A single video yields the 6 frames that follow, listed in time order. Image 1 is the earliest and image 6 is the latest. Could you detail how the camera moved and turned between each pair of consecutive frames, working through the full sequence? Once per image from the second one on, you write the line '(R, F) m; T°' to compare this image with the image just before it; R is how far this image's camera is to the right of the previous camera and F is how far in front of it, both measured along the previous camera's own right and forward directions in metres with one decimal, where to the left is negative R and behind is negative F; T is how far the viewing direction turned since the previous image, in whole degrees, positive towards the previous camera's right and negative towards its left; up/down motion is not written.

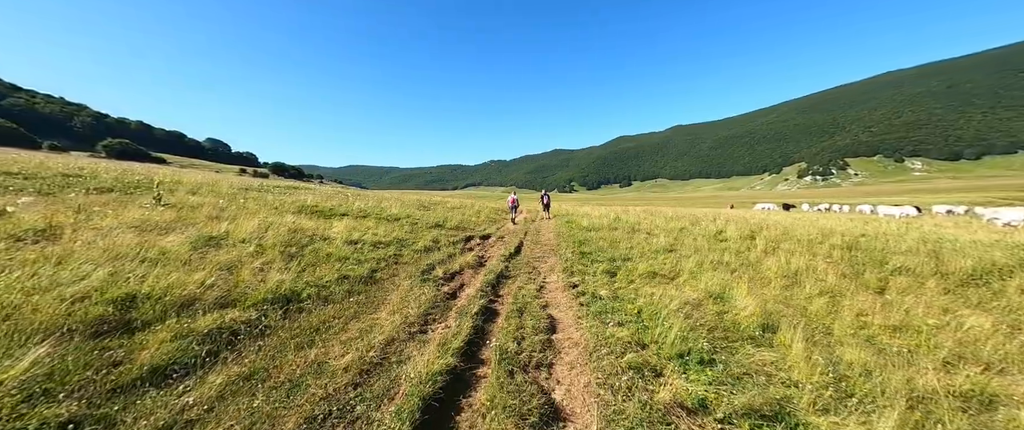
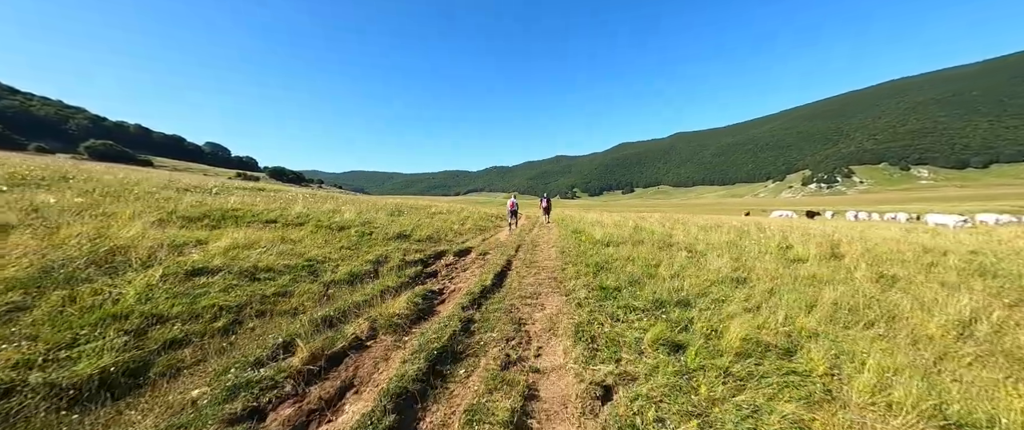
(+0.7, +5.2) m; 0°
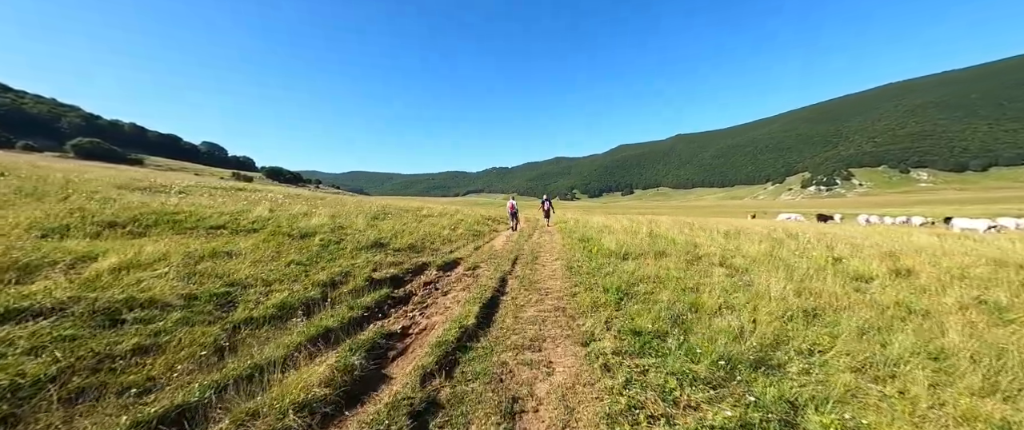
(+0.1, +2.4) m; 0°
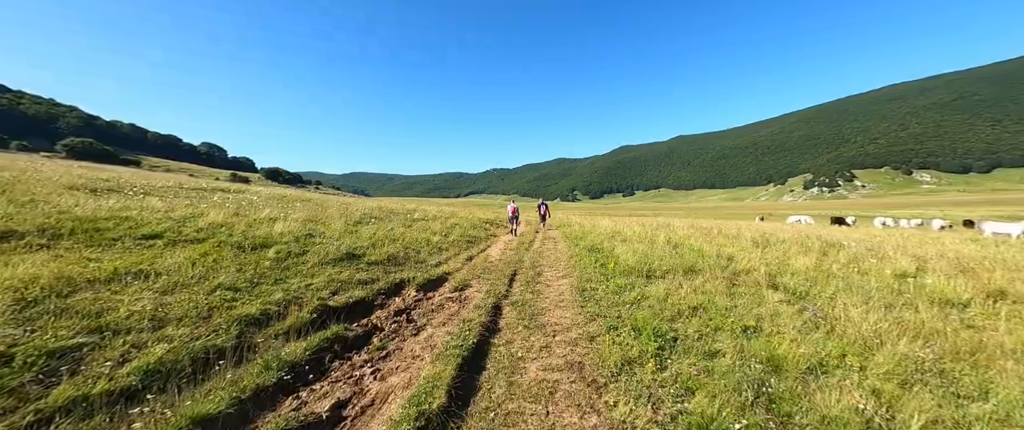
(+0.1, +2.2) m; 0°
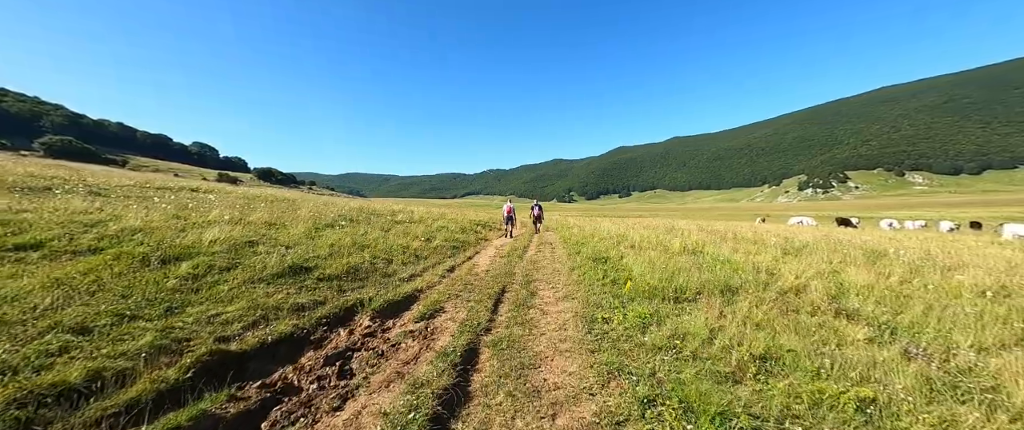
(+0.3, +2.2) m; +1°
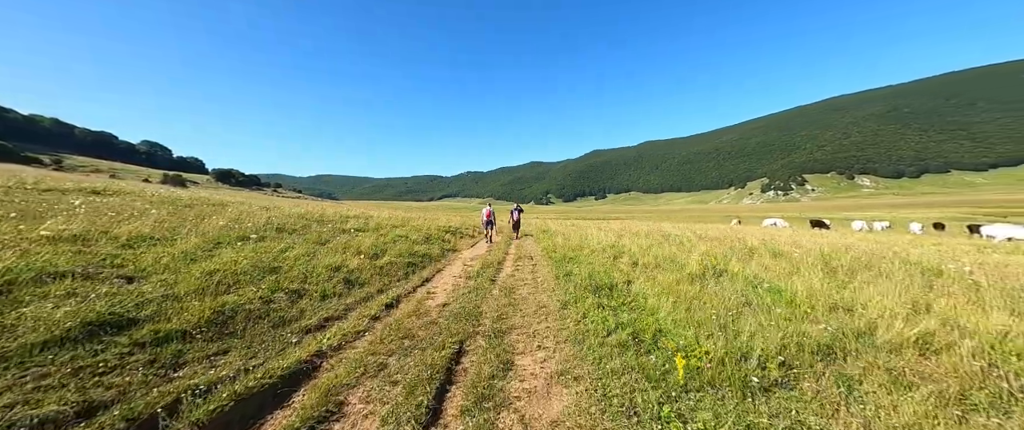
(+0.3, +3.2) m; +4°
